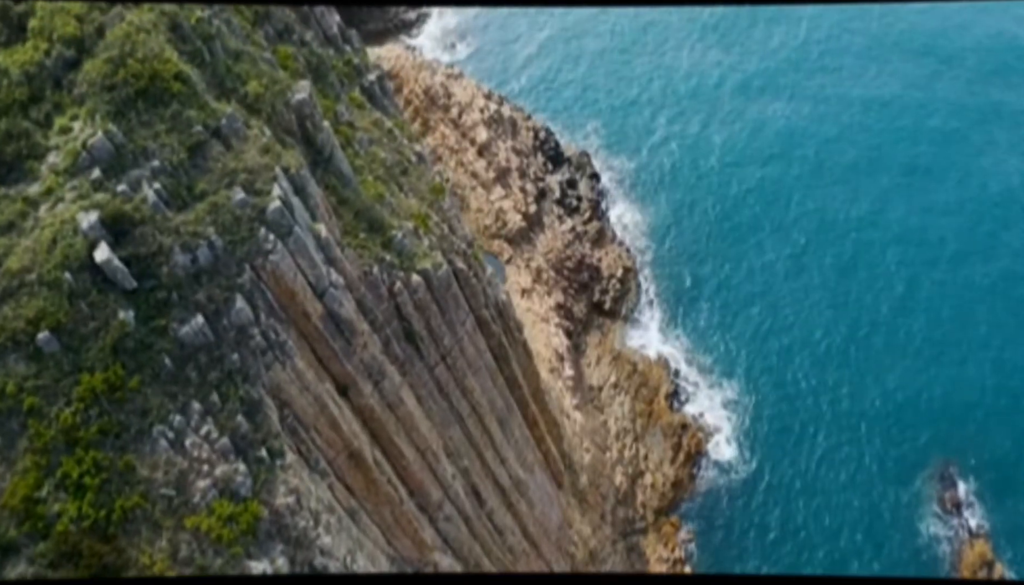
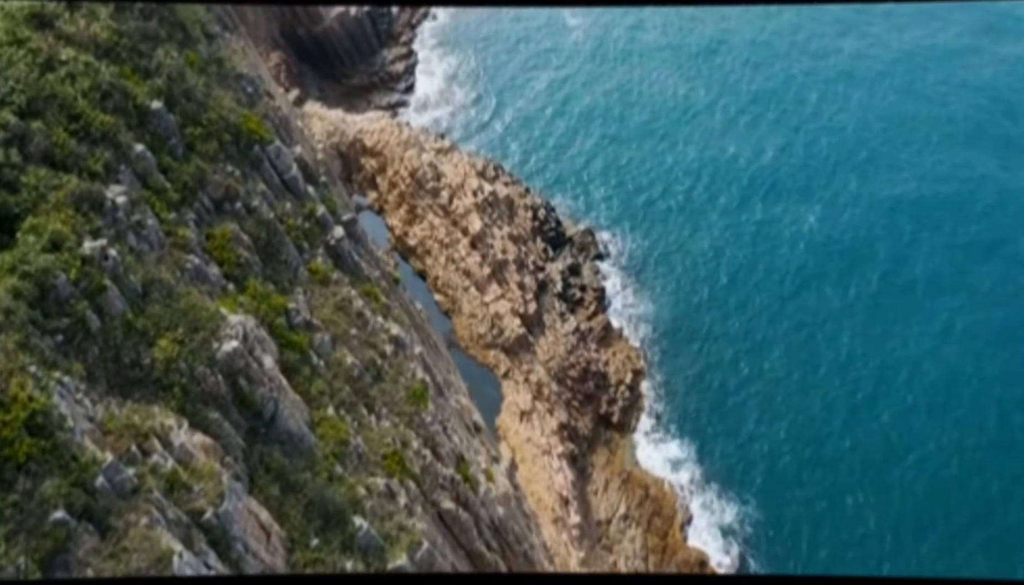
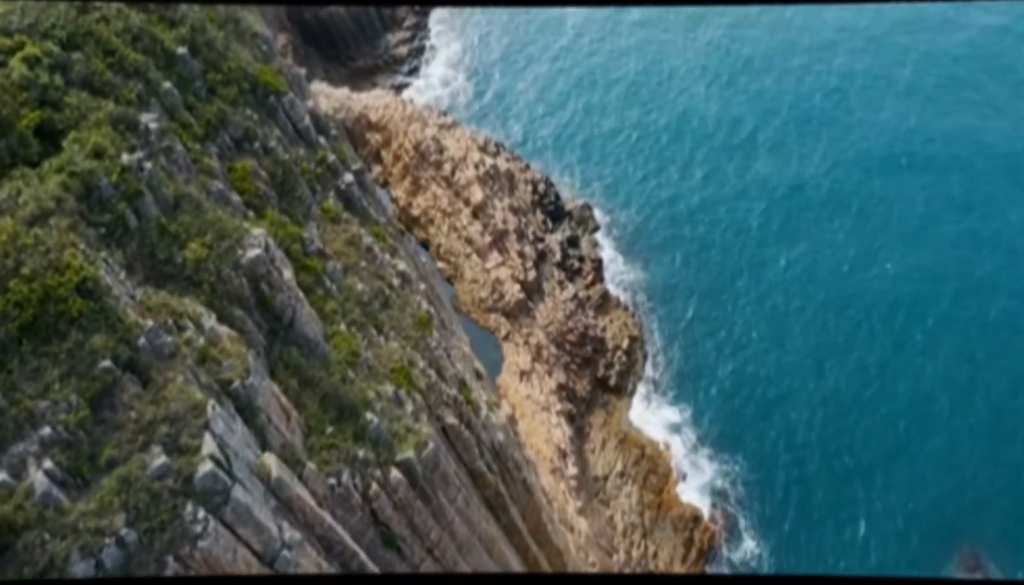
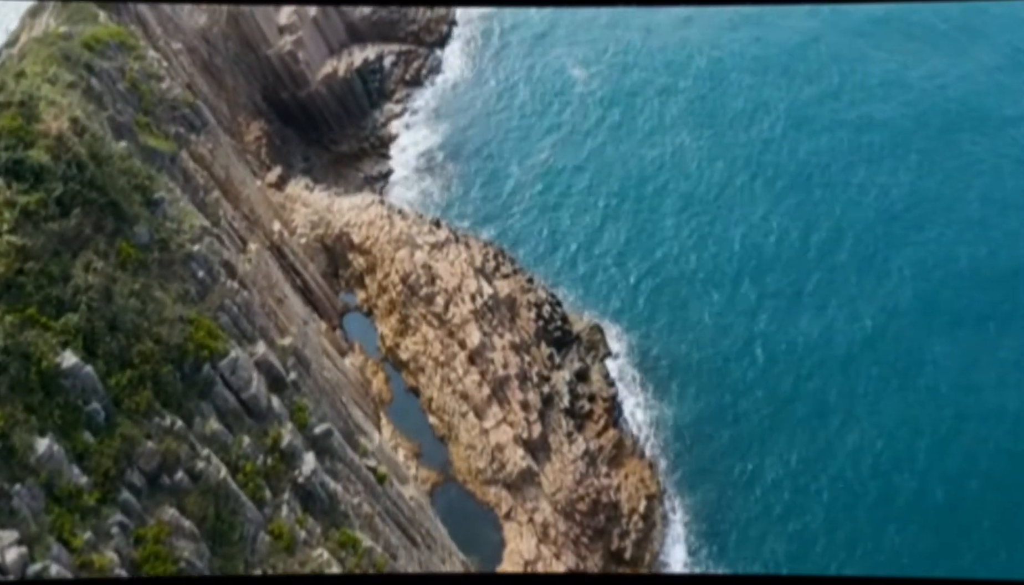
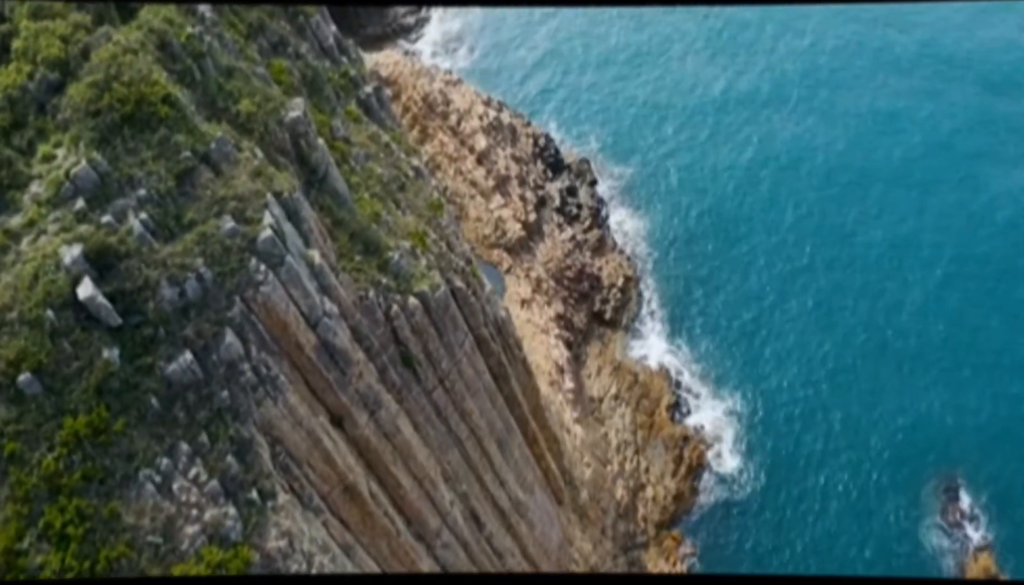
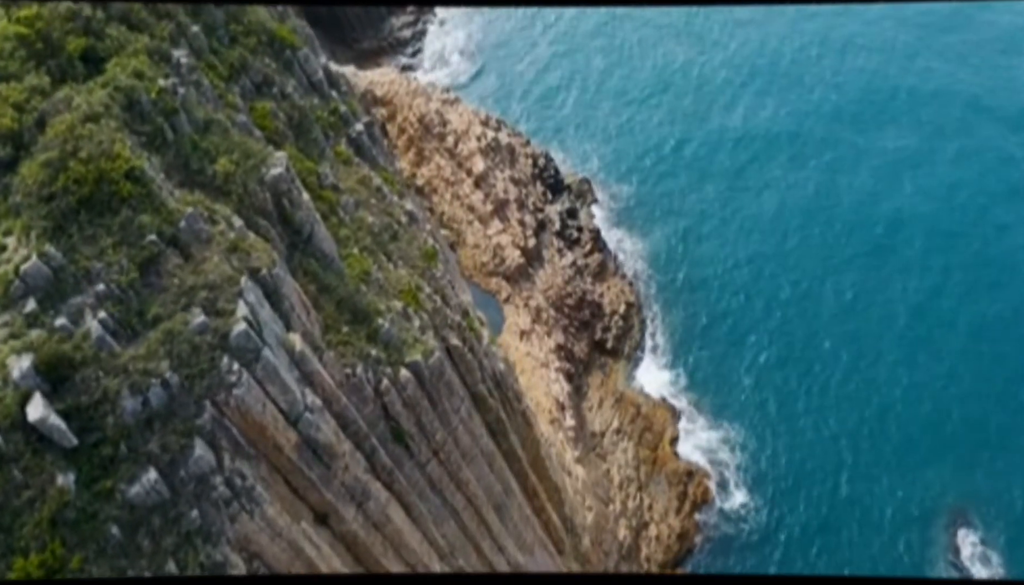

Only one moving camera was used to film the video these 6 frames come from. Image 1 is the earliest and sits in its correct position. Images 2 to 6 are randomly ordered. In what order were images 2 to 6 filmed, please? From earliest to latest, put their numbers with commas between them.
5, 6, 3, 2, 4
